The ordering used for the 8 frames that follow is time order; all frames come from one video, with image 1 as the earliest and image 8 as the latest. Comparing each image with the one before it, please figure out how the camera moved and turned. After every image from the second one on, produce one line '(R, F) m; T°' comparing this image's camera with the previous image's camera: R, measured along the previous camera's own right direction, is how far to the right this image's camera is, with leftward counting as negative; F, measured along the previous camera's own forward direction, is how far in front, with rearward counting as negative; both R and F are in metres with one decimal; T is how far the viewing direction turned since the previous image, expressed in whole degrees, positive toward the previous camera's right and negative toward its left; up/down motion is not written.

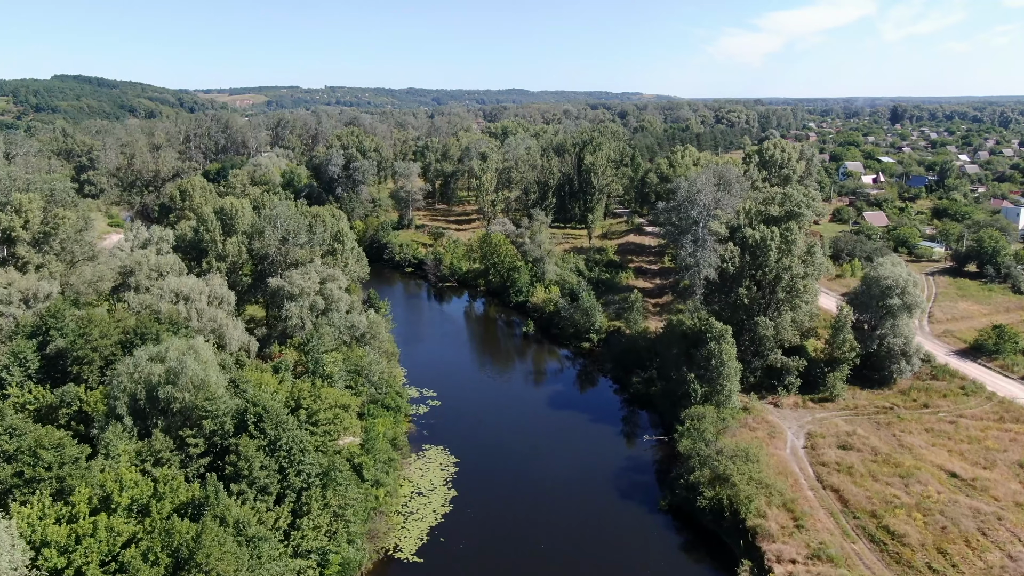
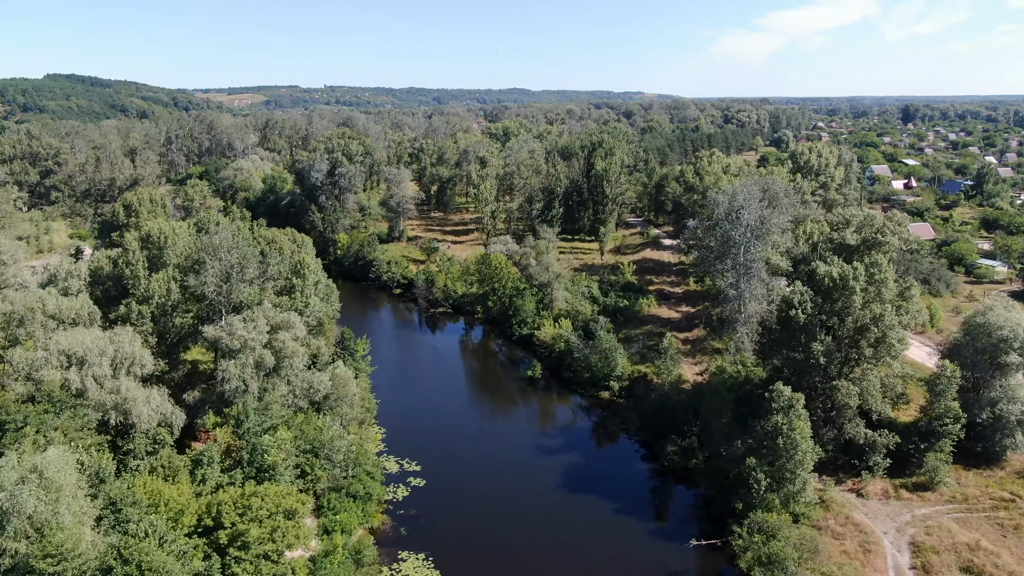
(-0.1, +9.2) m; 0°
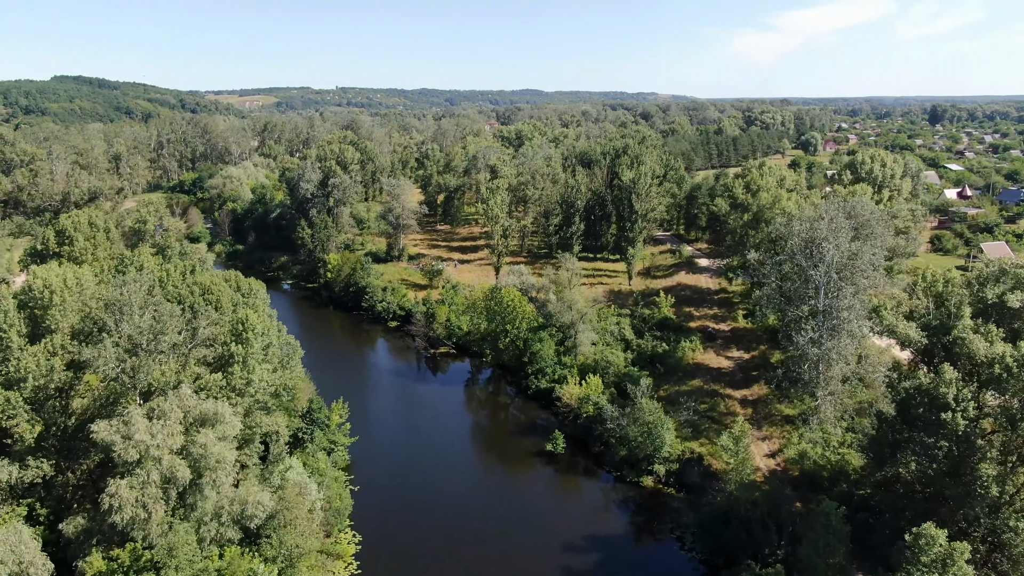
(-0.2, +9.7) m; -1°
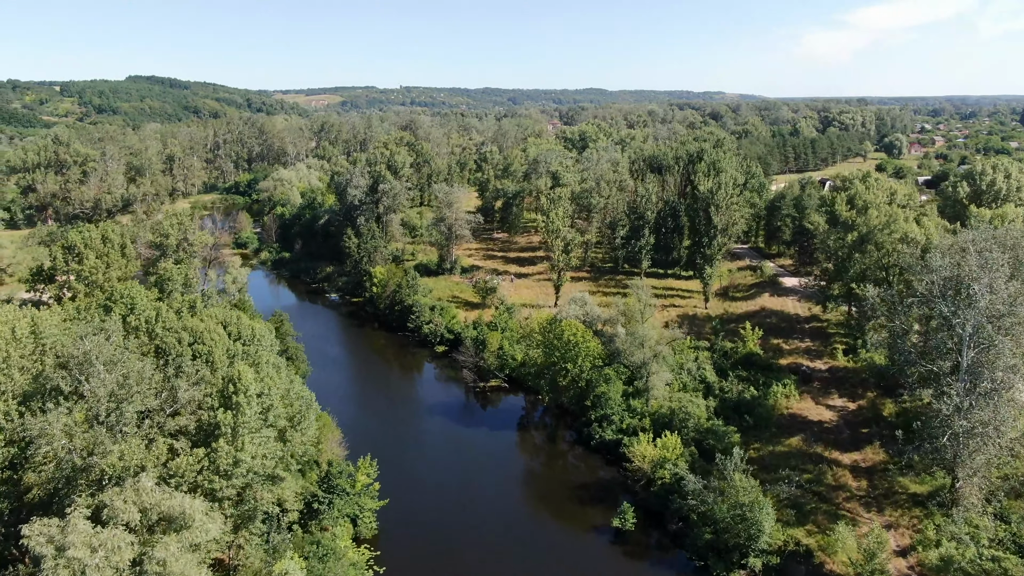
(-0.1, +6.2) m; -4°
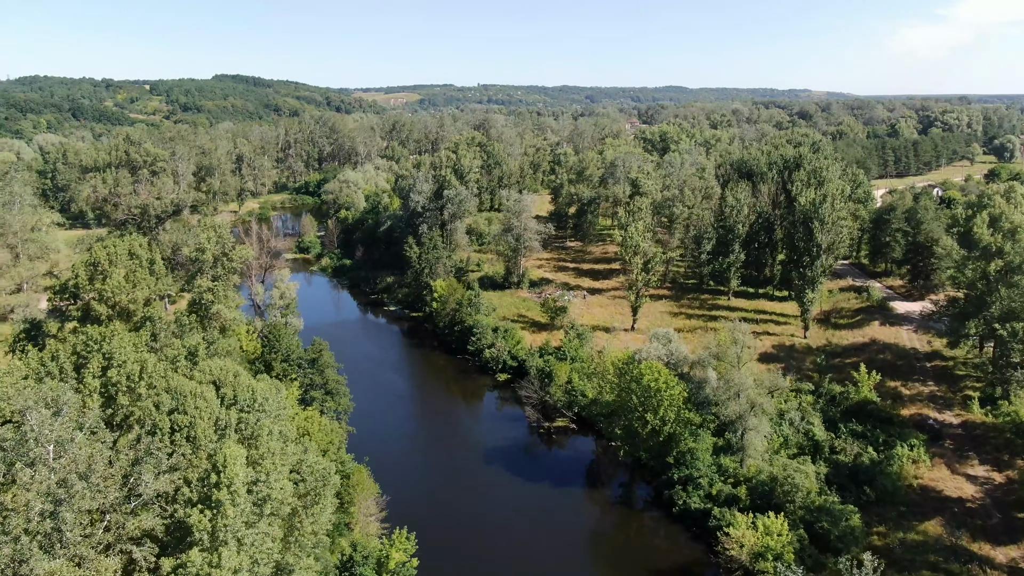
(+0.1, +5.5) m; -5°
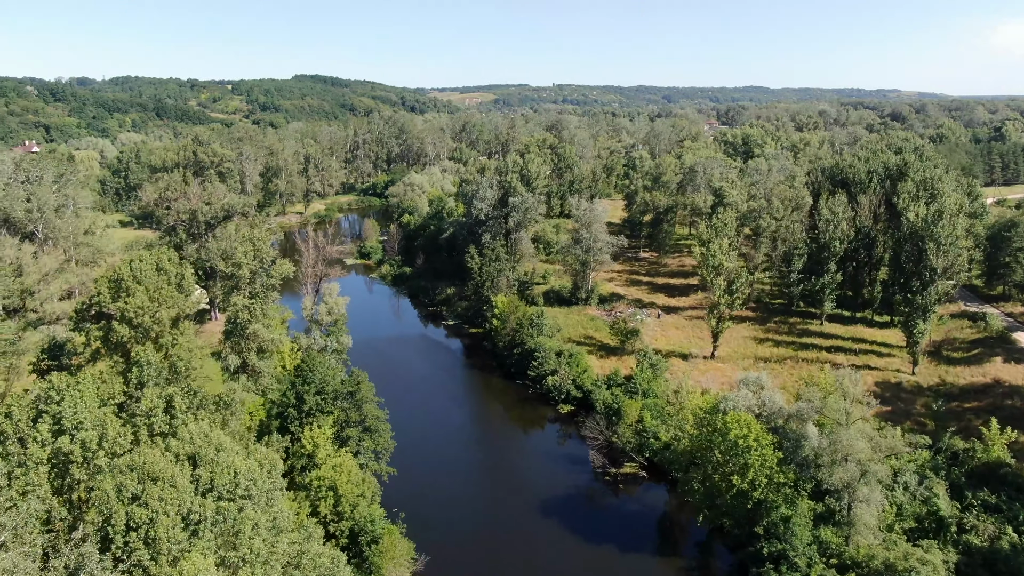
(+0.2, +4.6) m; -5°
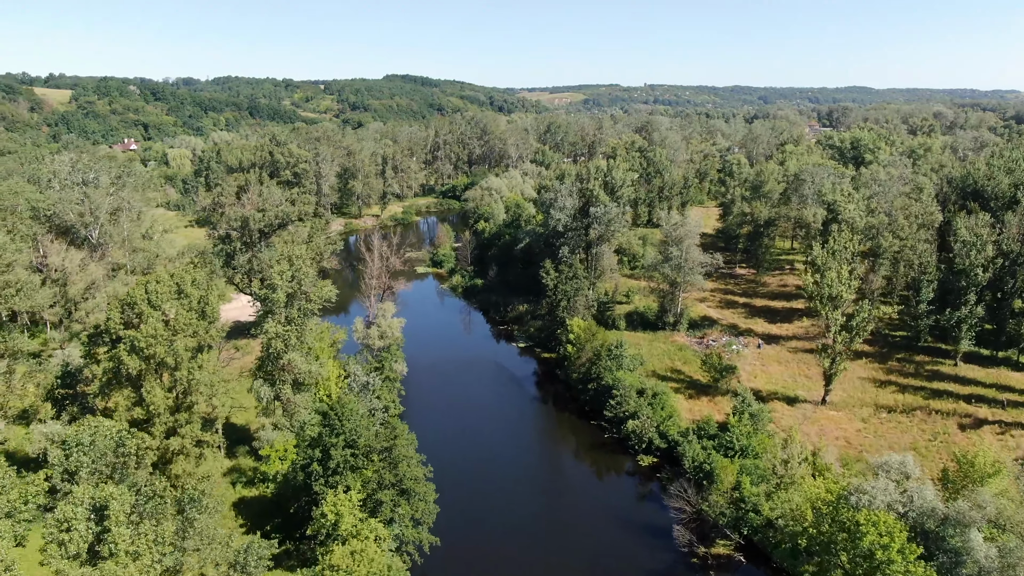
(+0.4, +5.7) m; -6°
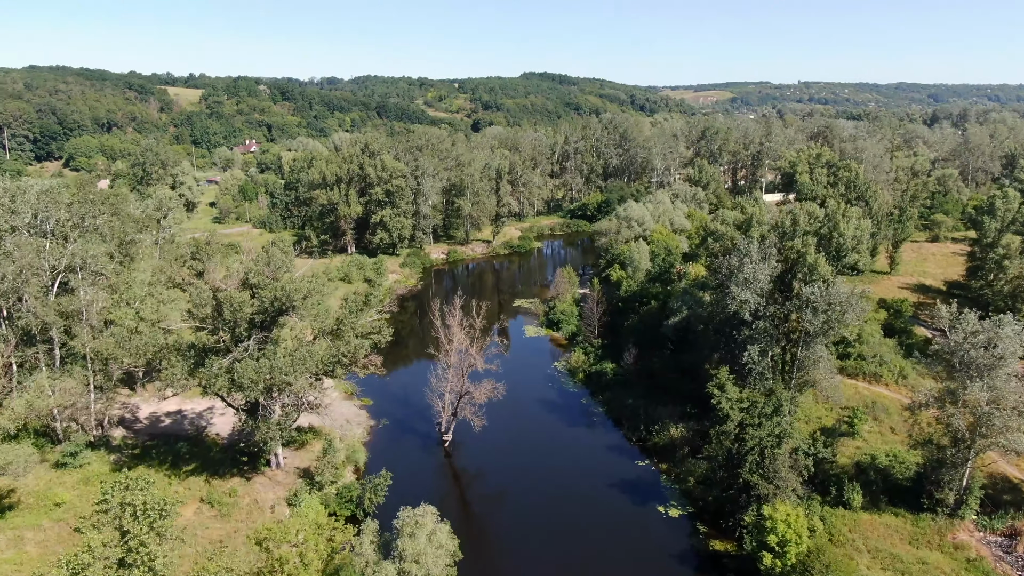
(-0.8, +20.6) m; -10°
